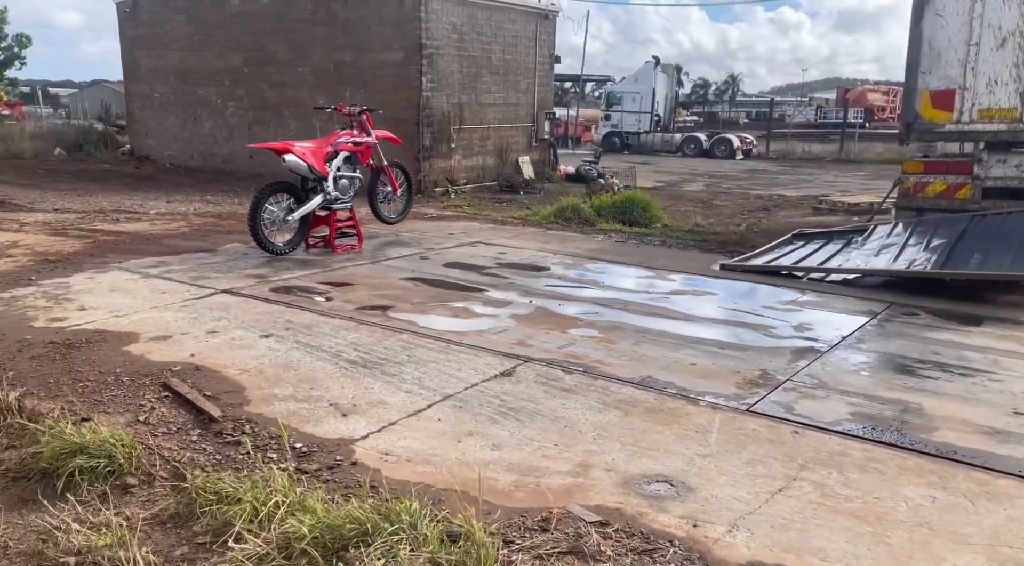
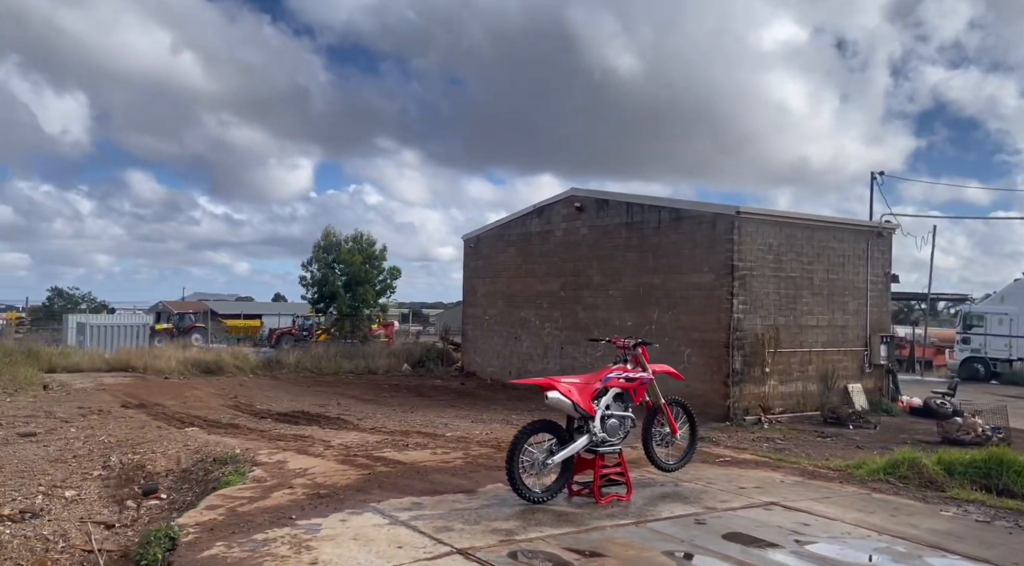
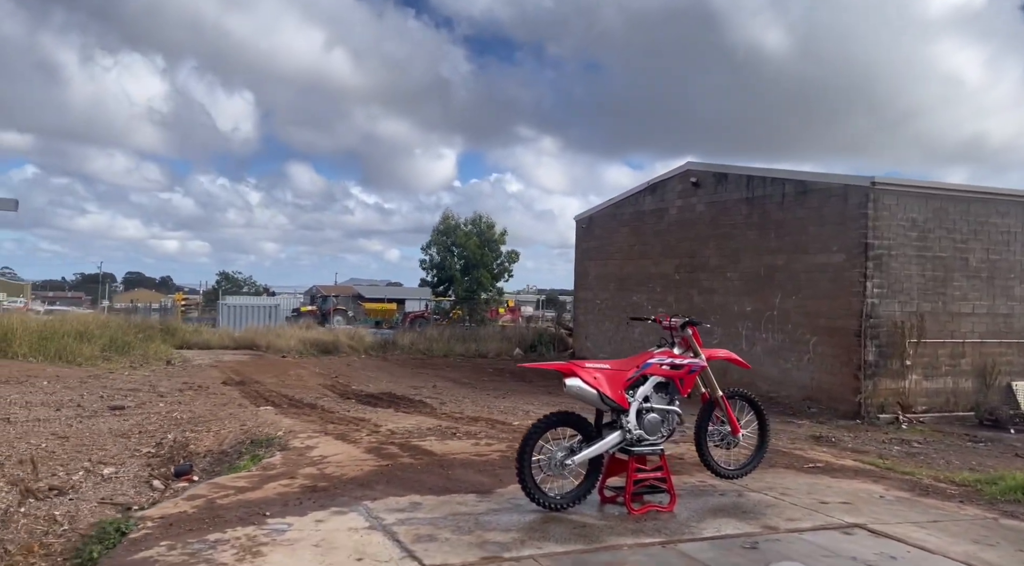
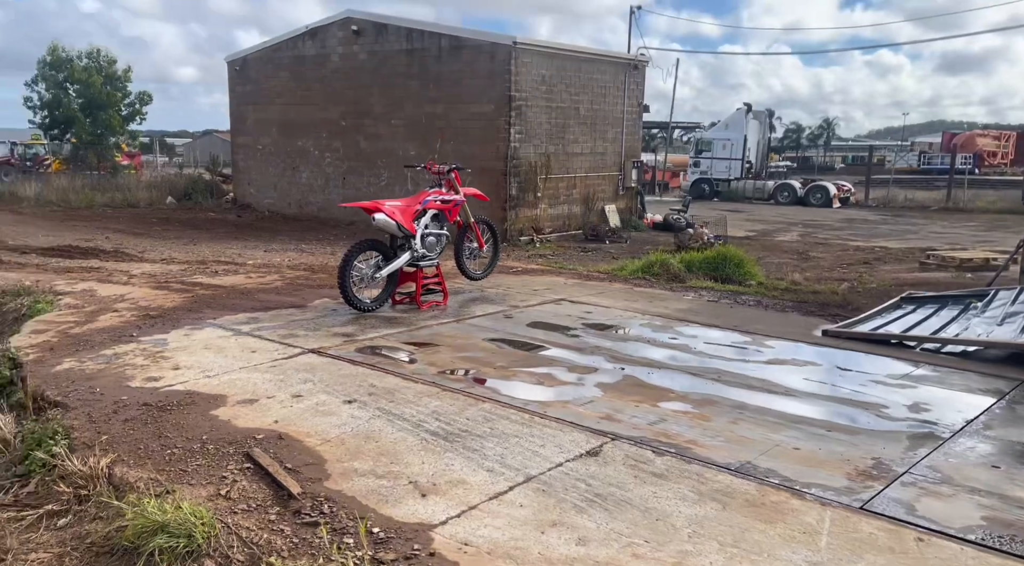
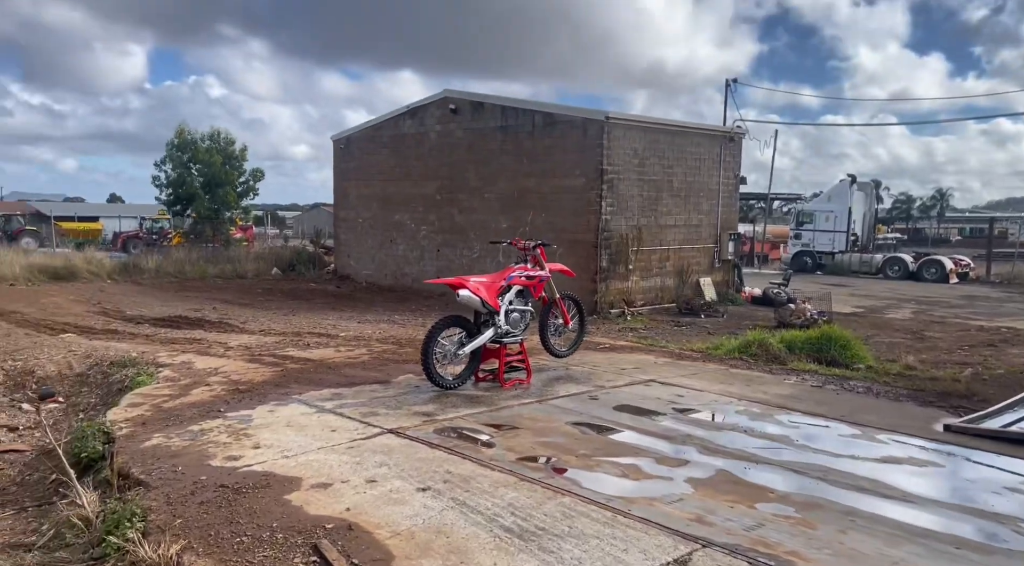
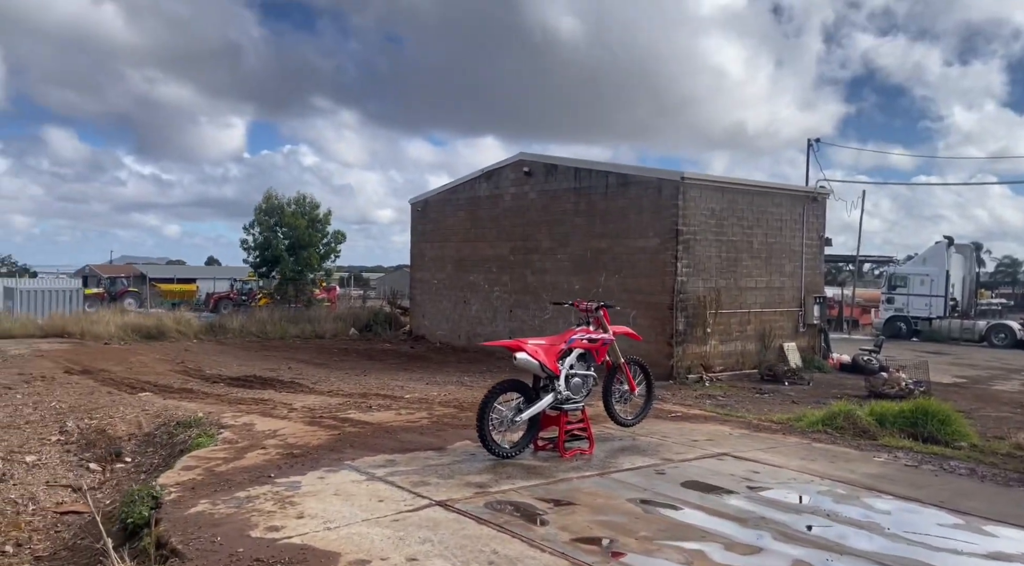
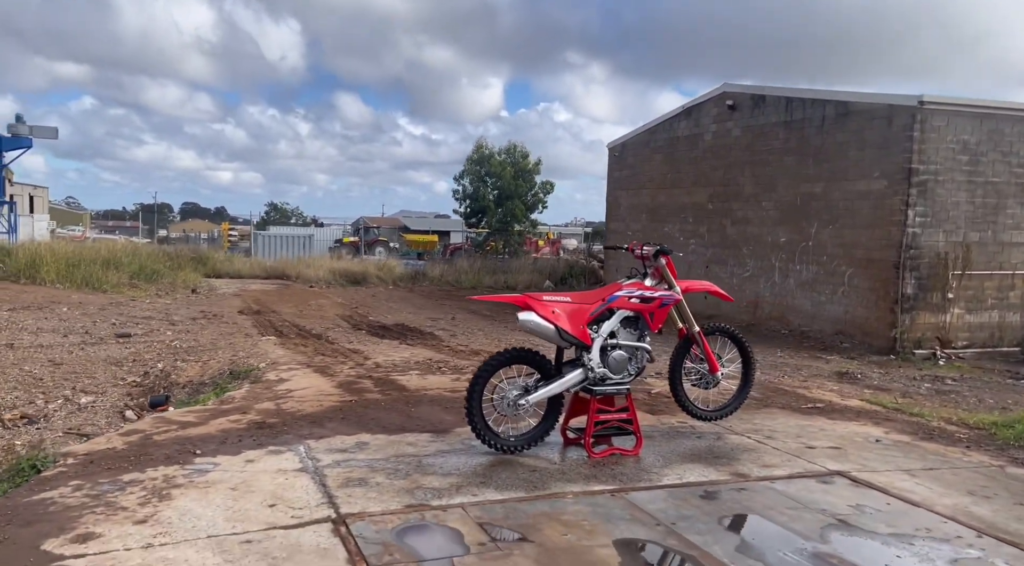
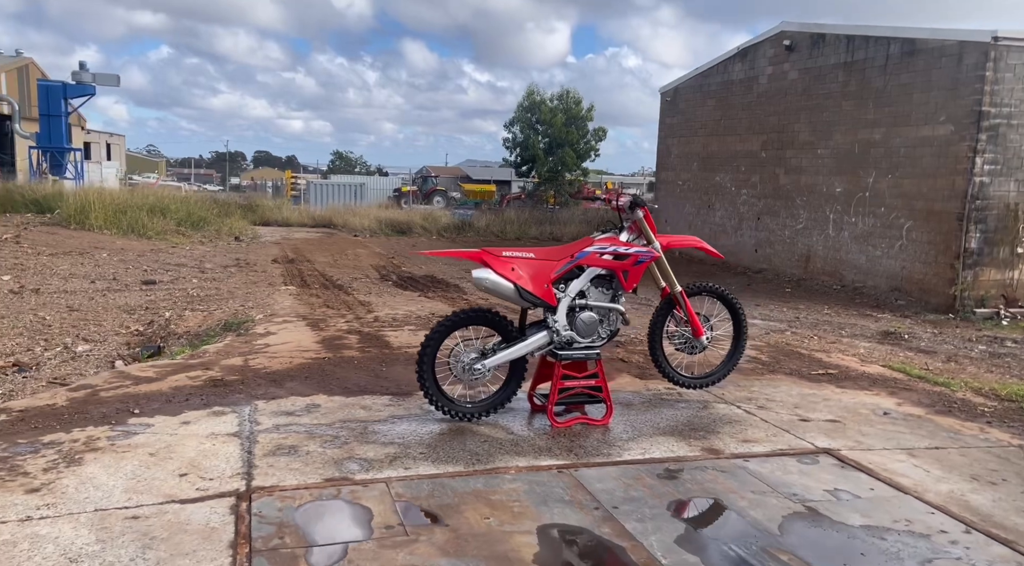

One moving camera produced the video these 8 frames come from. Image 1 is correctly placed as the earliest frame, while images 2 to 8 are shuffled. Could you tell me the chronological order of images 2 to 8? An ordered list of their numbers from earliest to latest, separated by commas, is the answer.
4, 5, 6, 2, 3, 7, 8
